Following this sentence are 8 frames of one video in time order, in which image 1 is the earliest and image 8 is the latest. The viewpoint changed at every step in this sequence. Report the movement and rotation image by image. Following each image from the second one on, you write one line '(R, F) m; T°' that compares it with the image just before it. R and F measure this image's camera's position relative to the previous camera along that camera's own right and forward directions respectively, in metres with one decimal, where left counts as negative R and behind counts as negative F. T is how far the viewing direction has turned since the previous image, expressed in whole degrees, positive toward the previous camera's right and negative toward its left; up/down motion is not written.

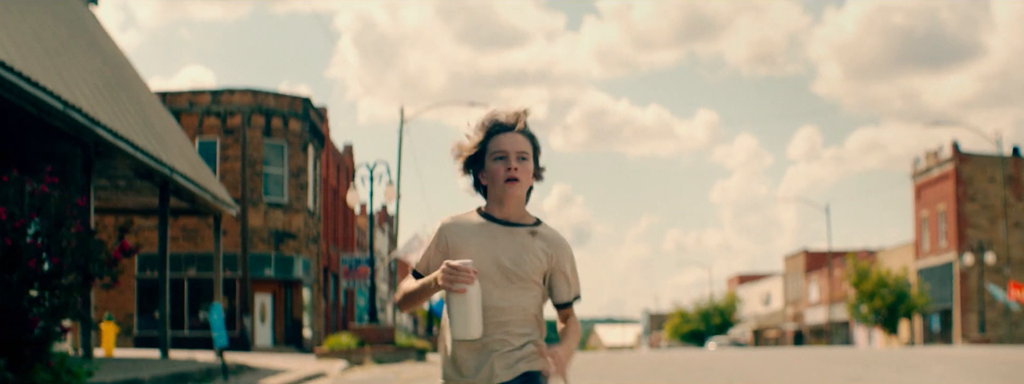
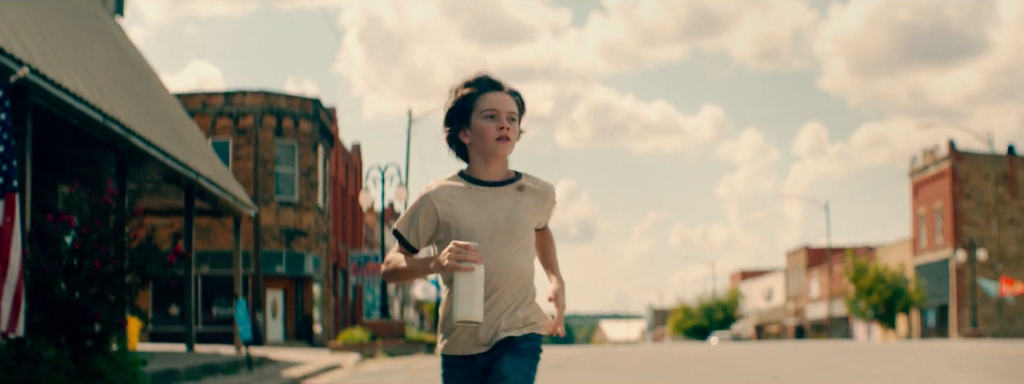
(0.0, -1.0) m; 0°
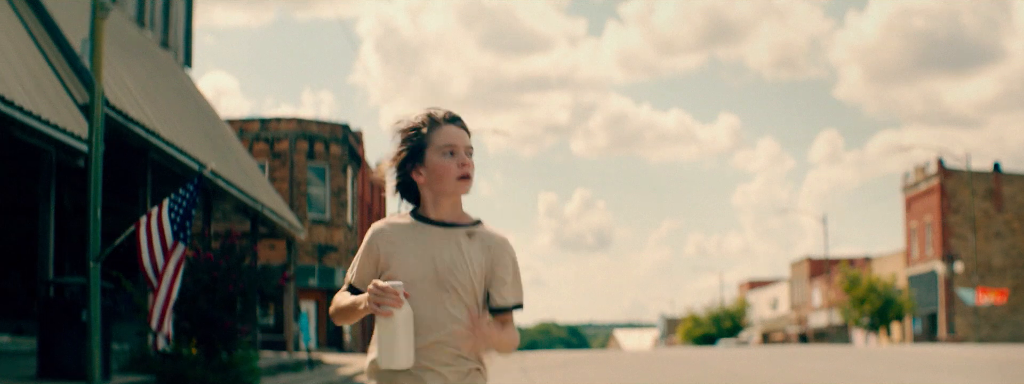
(+0.1, -3.2) m; -1°
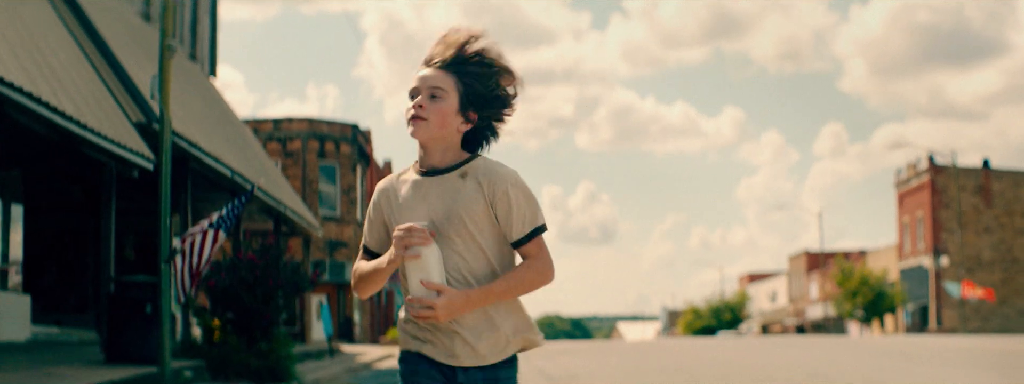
(0.0, -1.6) m; 0°
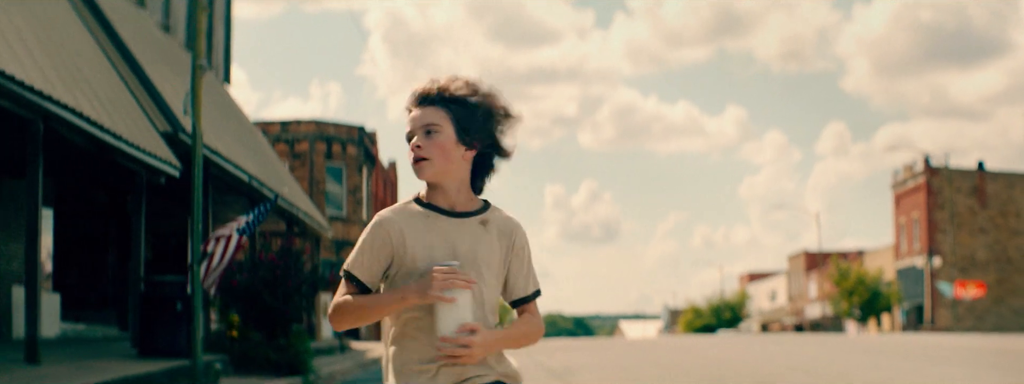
(0.0, -0.9) m; 0°
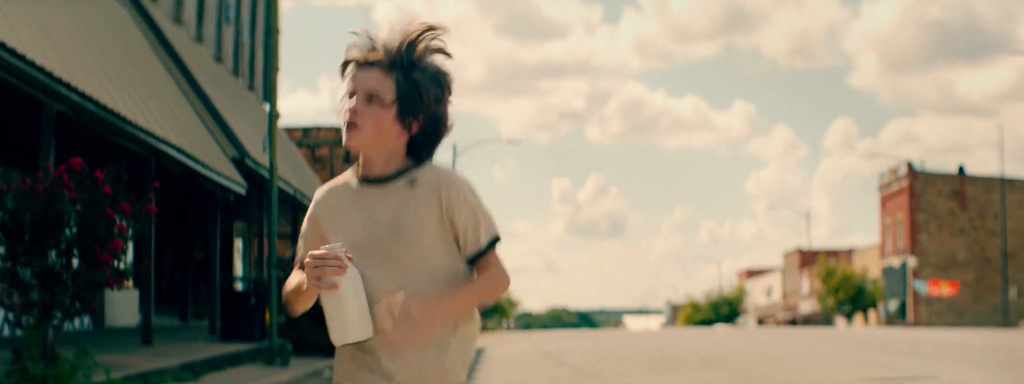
(0.0, -3.3) m; 0°
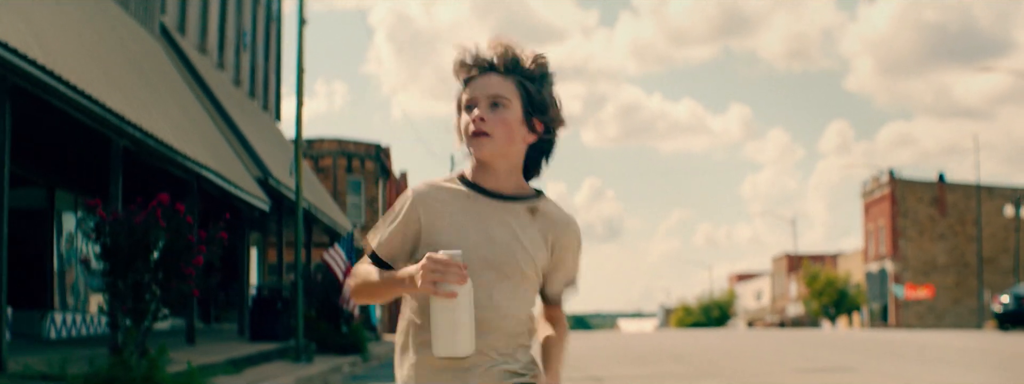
(0.0, -2.1) m; 0°
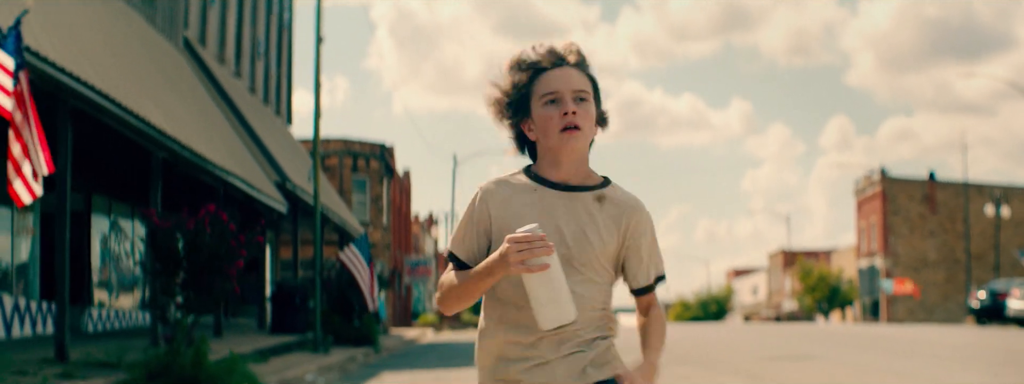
(0.0, -1.5) m; 0°
